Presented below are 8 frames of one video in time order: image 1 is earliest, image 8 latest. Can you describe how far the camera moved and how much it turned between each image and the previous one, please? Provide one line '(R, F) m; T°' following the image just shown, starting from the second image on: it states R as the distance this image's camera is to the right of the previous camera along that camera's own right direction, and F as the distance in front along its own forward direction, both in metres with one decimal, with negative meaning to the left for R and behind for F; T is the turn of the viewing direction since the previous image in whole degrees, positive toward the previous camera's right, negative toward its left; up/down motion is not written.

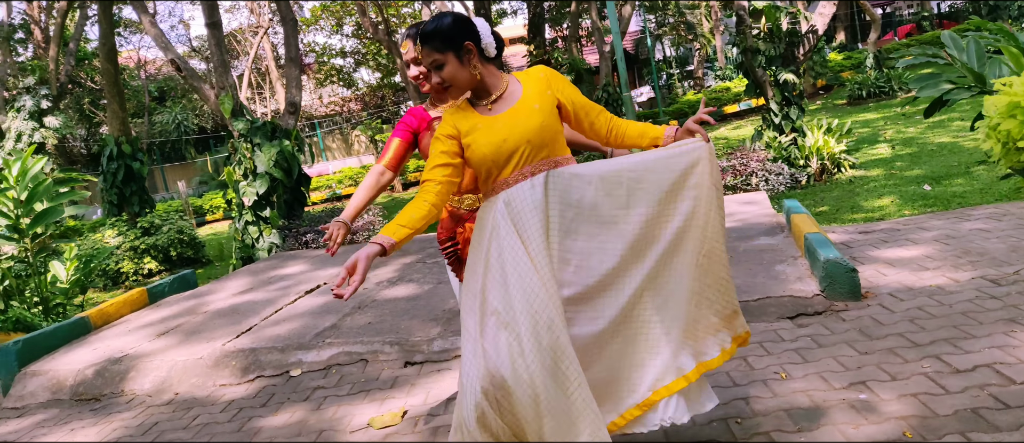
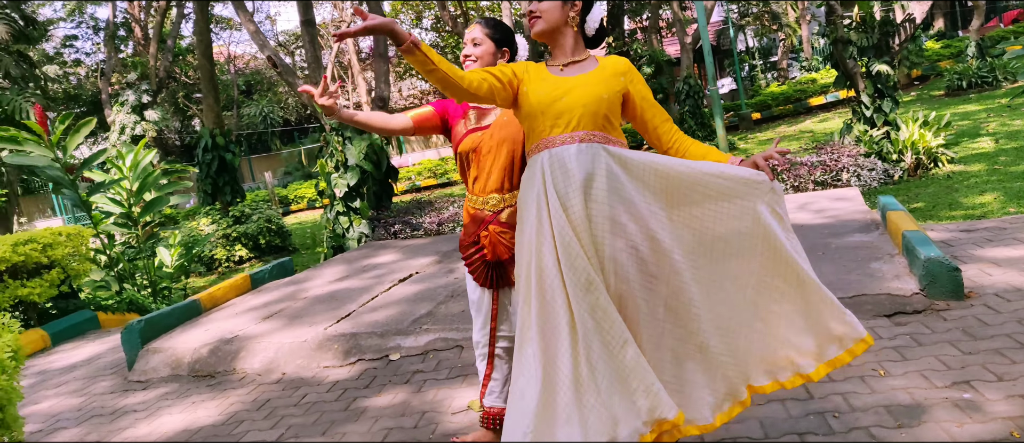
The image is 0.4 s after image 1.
(-0.1, -0.1) m; -6°
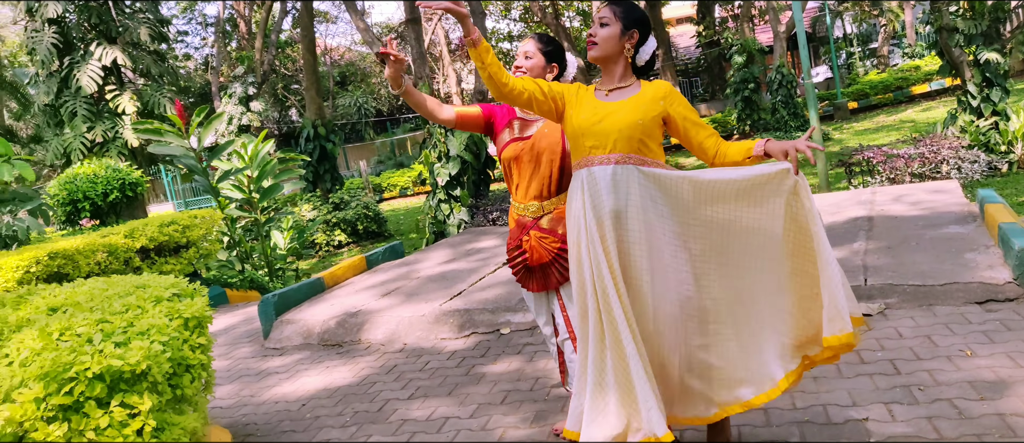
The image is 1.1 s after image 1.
(-0.1, -0.3) m; -6°
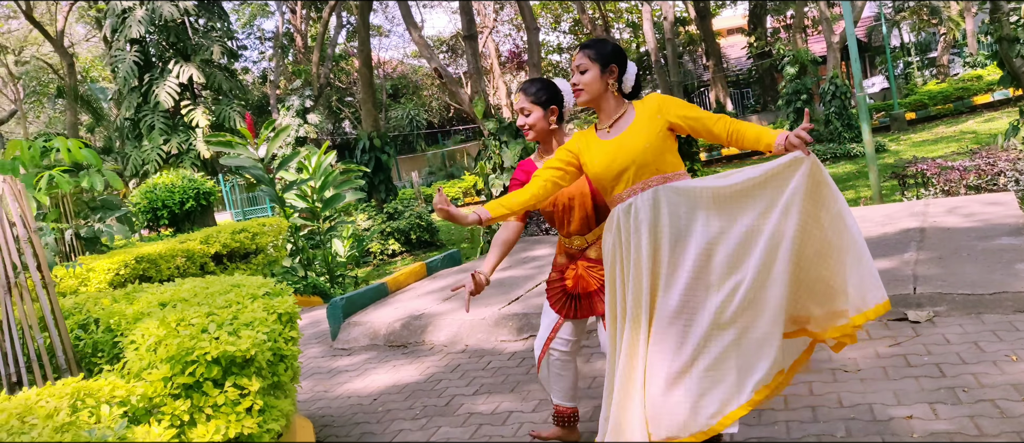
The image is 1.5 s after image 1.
(-0.1, -0.2) m; -4°
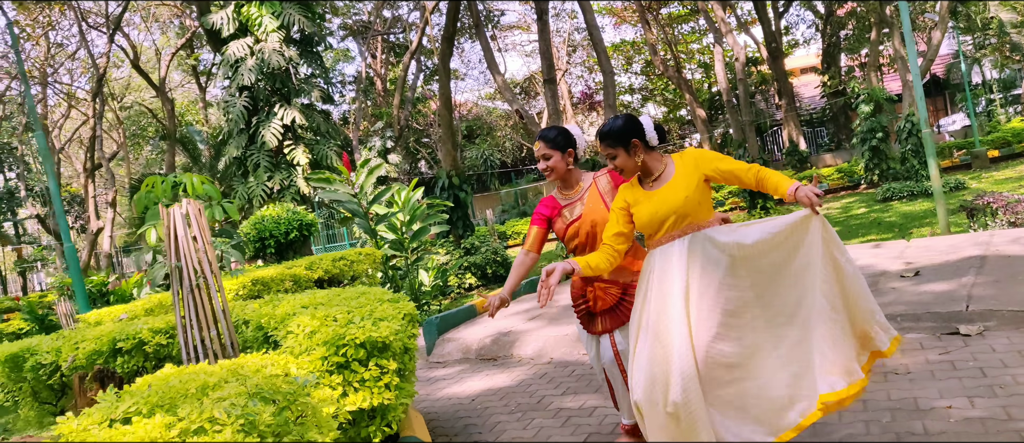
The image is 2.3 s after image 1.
(-0.1, -0.5) m; -5°
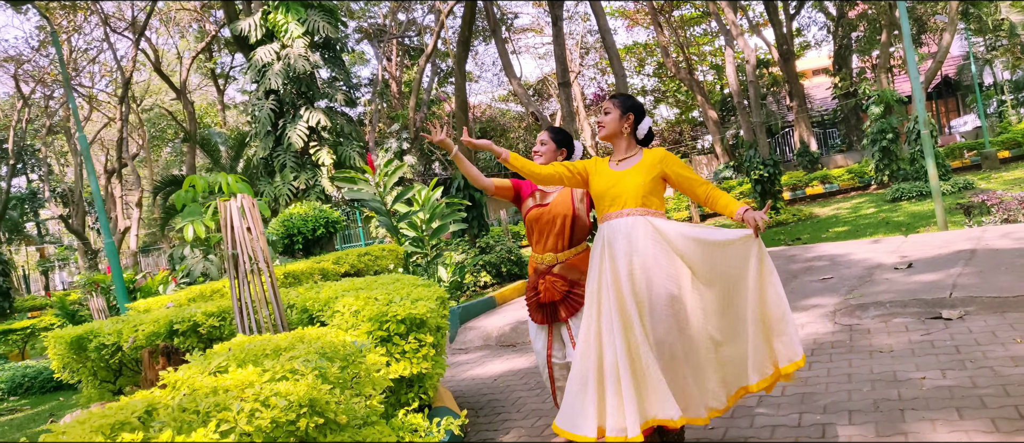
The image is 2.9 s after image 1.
(0.0, -0.4) m; -1°
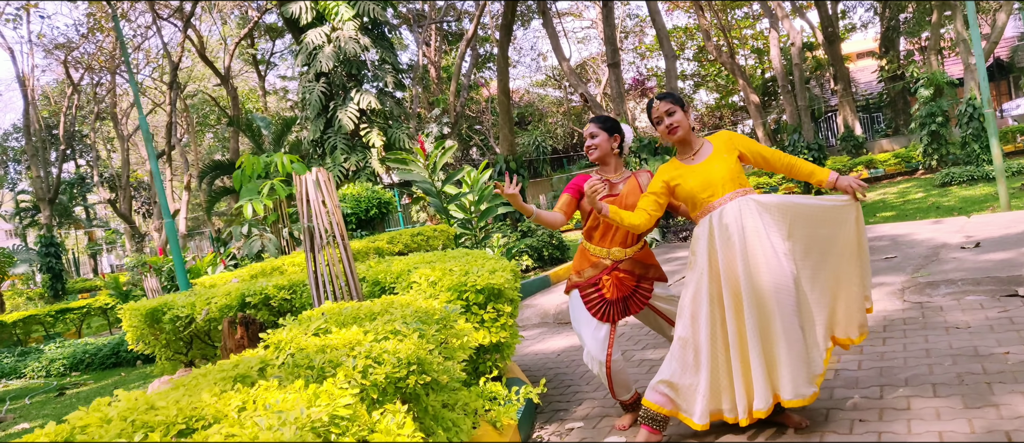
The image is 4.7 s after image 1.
(-0.2, 0.0) m; -2°
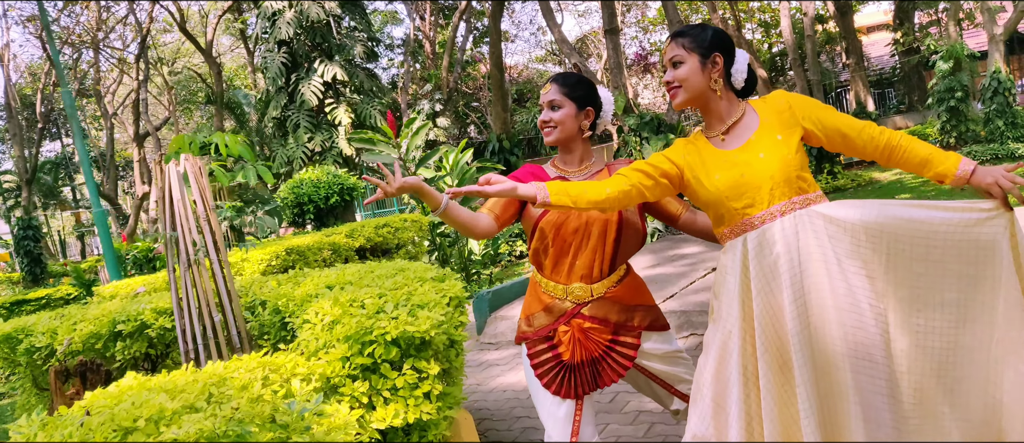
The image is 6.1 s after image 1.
(+0.2, +1.1) m; 0°
